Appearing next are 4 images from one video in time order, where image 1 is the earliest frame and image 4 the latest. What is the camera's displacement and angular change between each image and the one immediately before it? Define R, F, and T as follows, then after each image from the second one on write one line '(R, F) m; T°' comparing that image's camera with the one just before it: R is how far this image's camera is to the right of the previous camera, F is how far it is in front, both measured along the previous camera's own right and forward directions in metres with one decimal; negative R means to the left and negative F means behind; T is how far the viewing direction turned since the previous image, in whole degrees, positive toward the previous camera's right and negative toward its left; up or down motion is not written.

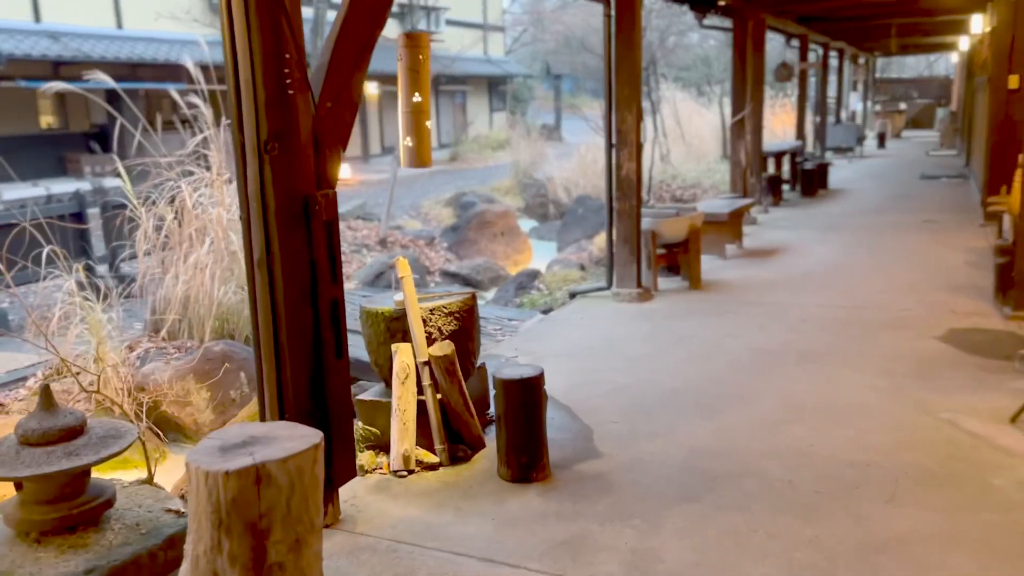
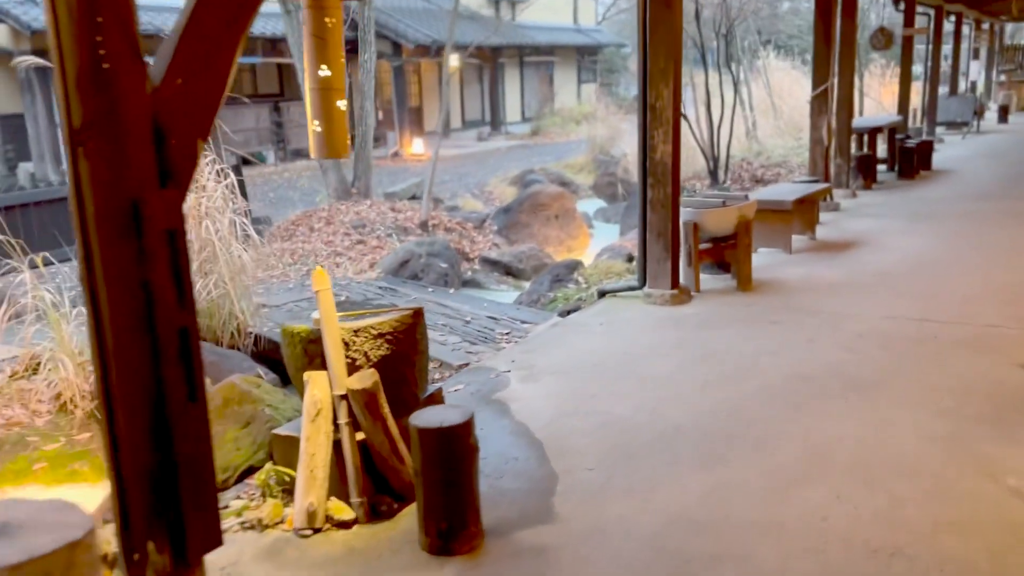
(+0.5, +0.6) m; -7°
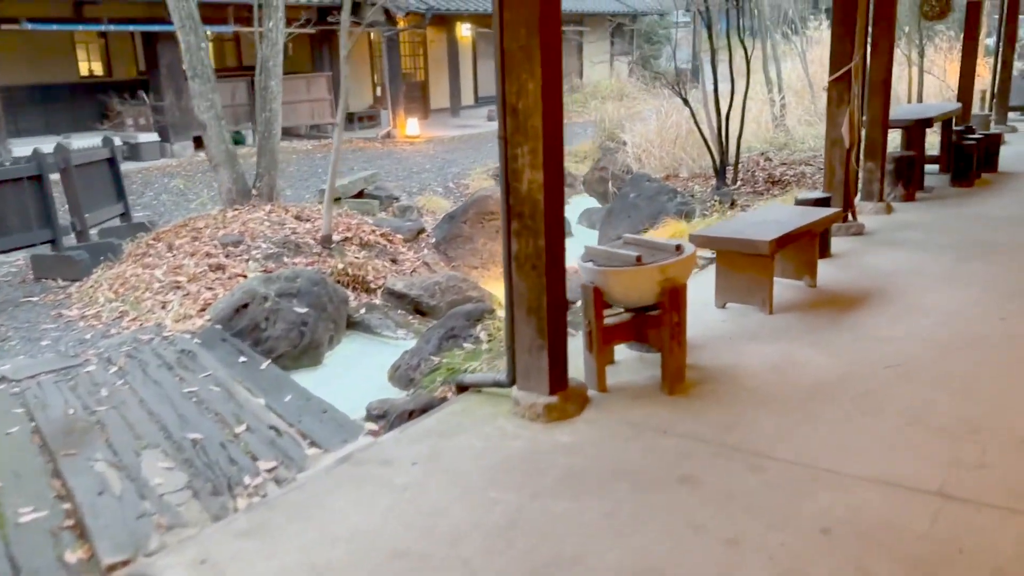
(+0.9, +1.7) m; -4°
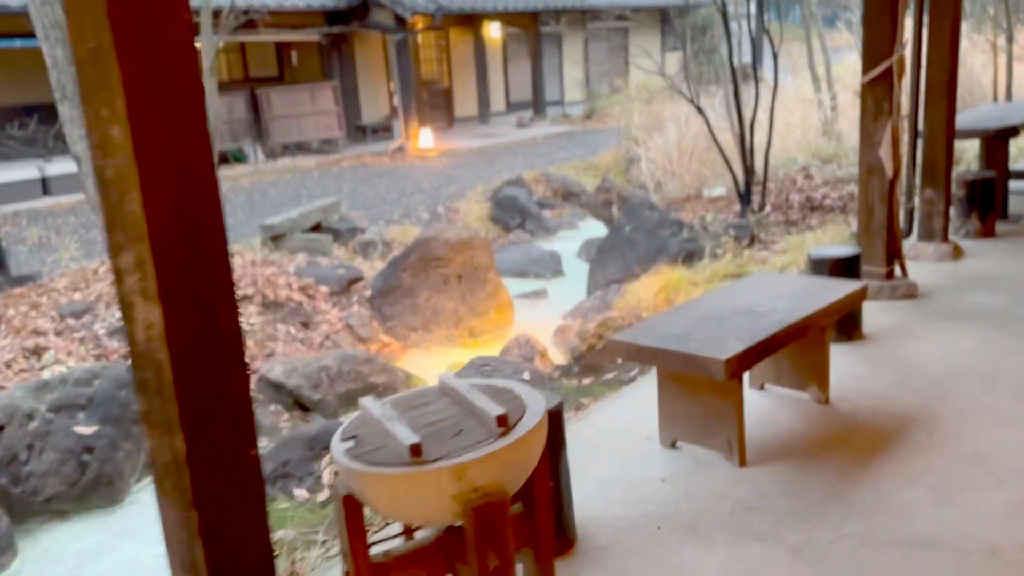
(+0.8, +1.4) m; -5°
